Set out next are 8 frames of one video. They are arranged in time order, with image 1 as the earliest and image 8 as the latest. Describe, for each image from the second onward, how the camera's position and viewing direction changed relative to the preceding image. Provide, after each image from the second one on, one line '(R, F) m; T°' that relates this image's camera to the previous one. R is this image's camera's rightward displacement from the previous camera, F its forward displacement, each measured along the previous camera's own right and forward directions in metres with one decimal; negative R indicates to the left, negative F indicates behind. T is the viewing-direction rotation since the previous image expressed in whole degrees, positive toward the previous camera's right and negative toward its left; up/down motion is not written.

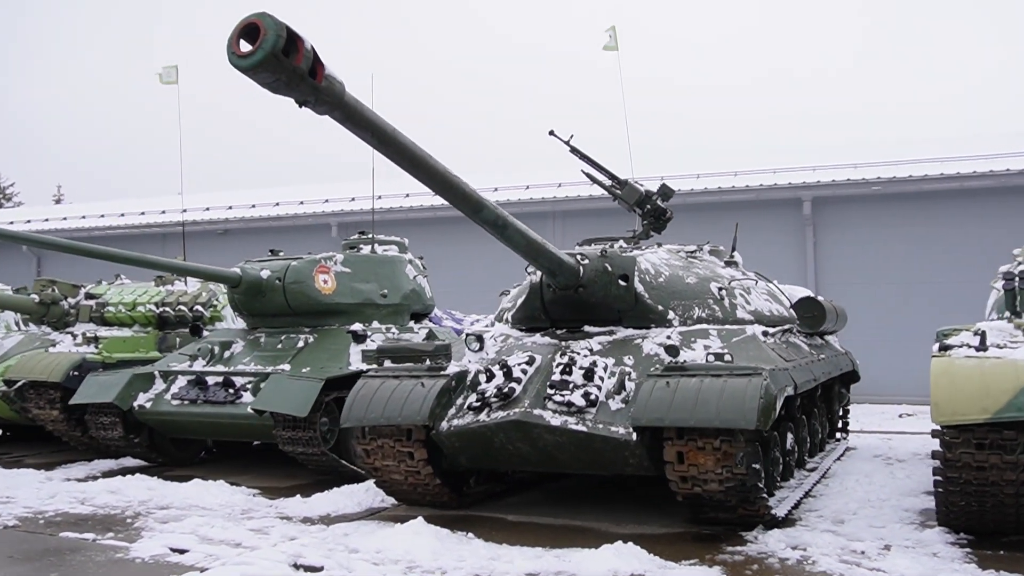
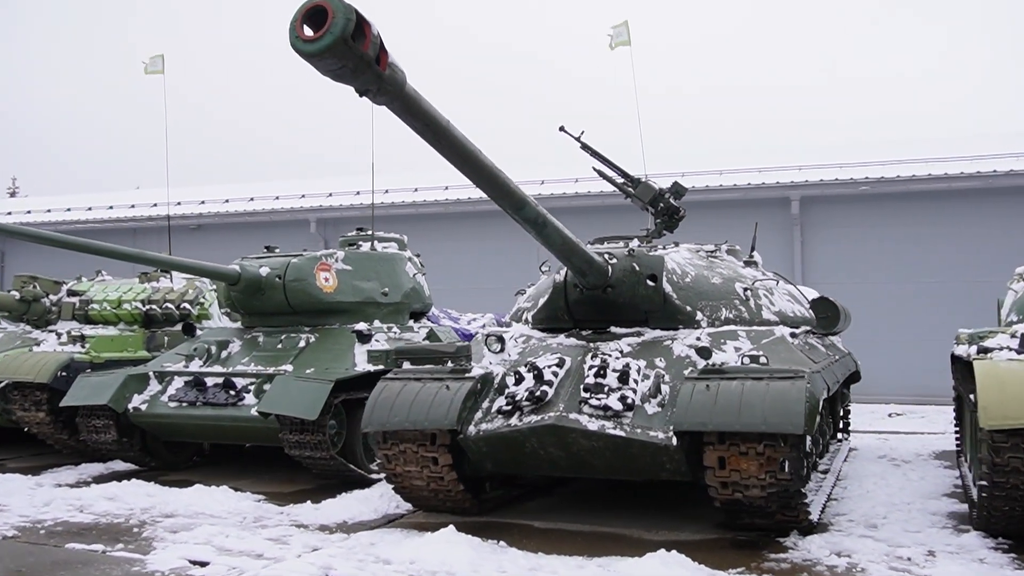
(-0.5, +0.2) m; +2°
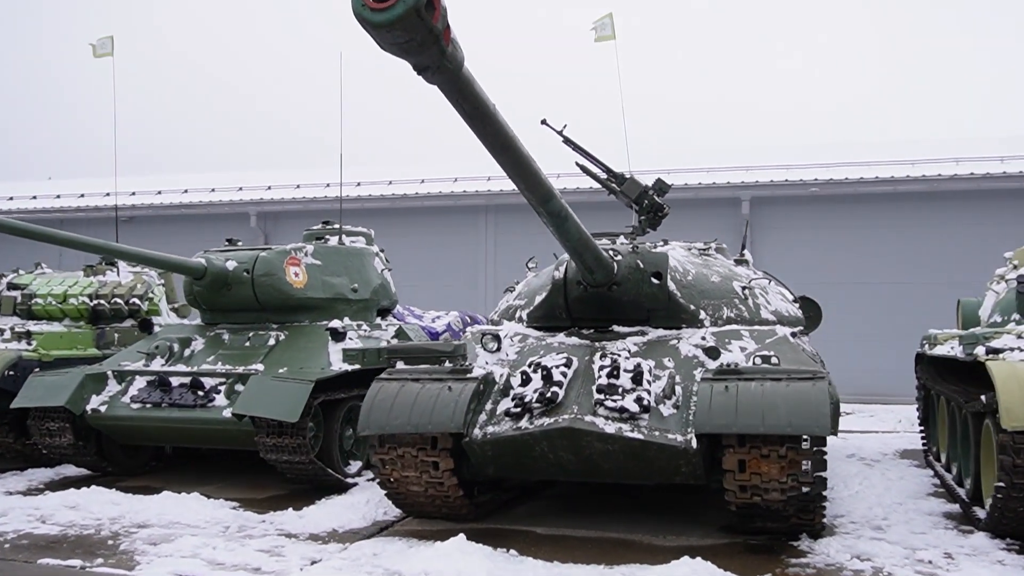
(-0.6, +0.3) m; +5°
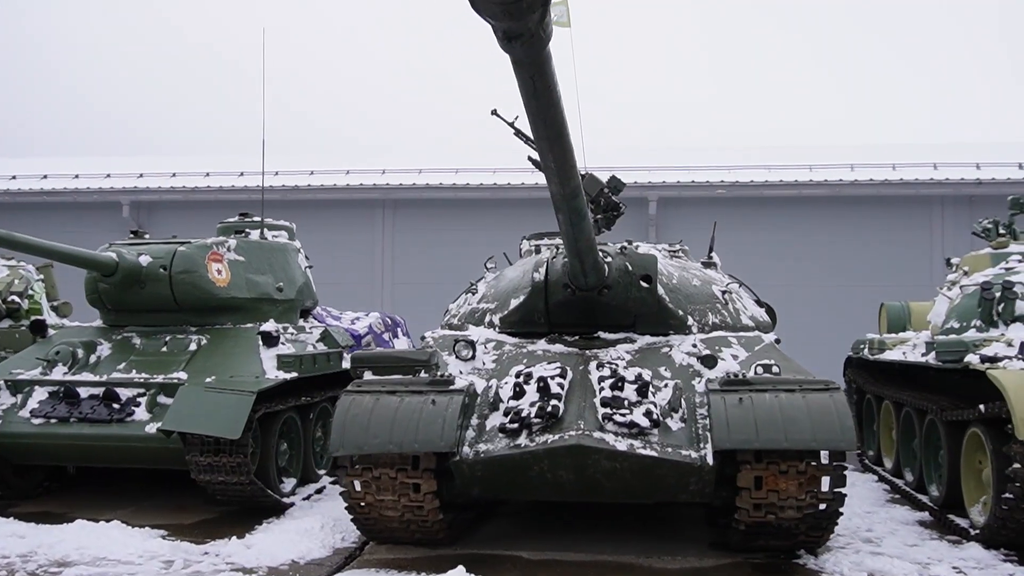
(-0.9, +0.7) m; +9°
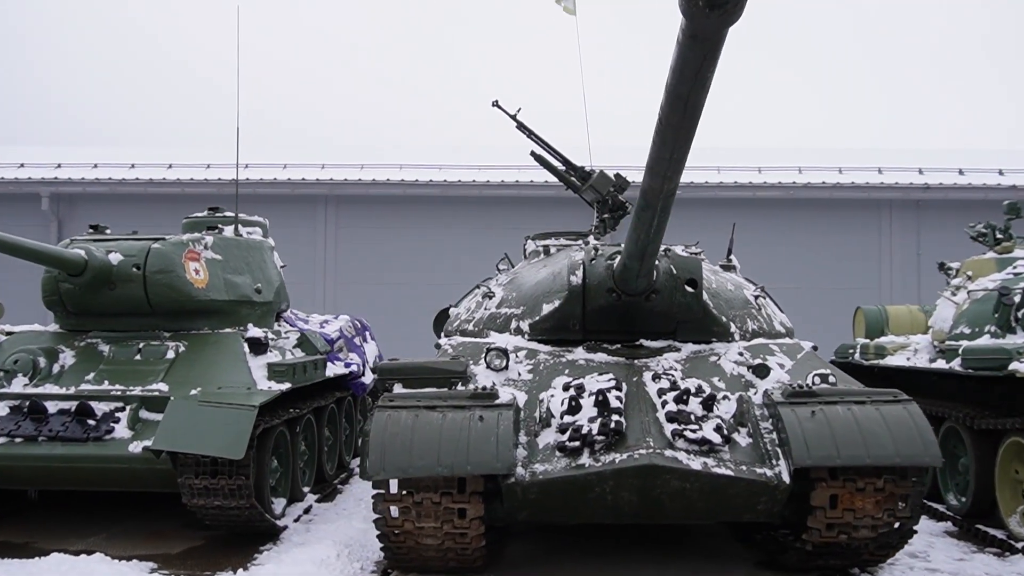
(-0.9, +0.6) m; +6°
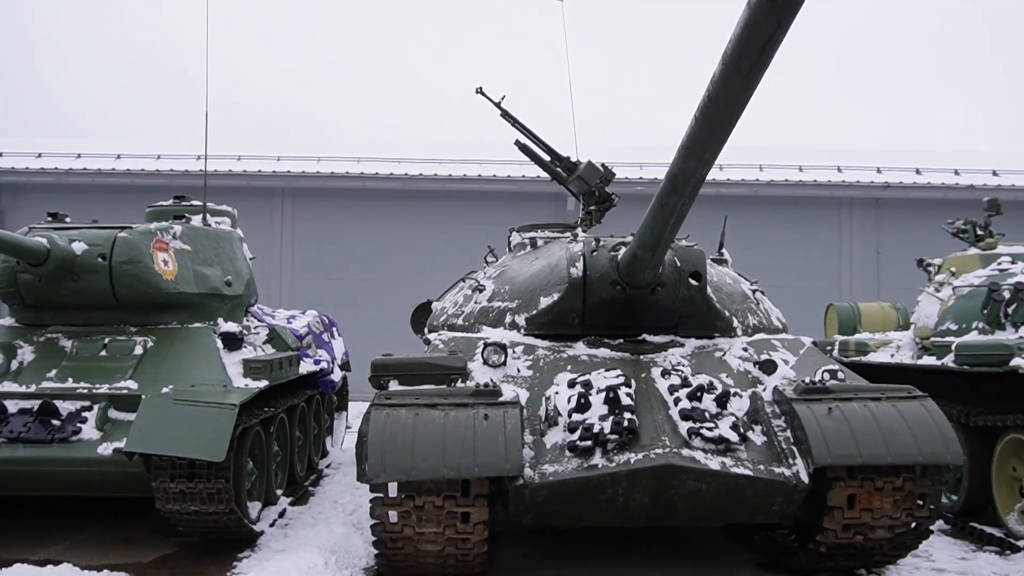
(-0.3, +0.3) m; +3°
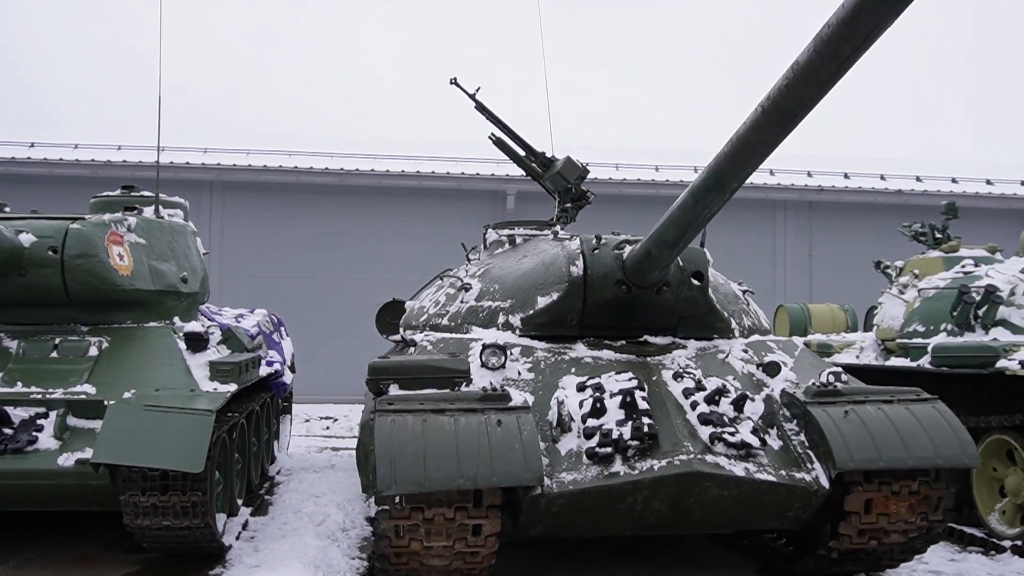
(-0.6, +0.3) m; +5°
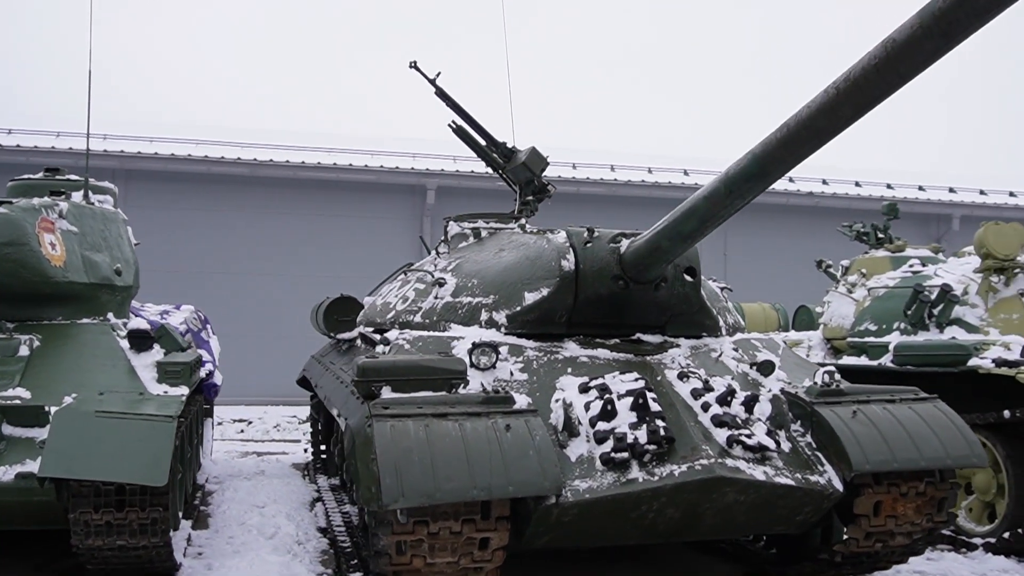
(-0.6, +0.4) m; +7°
